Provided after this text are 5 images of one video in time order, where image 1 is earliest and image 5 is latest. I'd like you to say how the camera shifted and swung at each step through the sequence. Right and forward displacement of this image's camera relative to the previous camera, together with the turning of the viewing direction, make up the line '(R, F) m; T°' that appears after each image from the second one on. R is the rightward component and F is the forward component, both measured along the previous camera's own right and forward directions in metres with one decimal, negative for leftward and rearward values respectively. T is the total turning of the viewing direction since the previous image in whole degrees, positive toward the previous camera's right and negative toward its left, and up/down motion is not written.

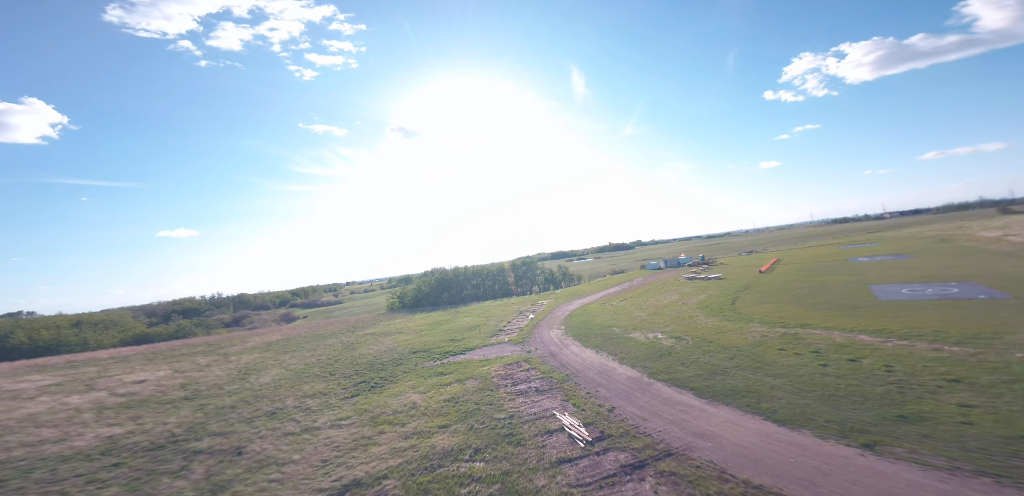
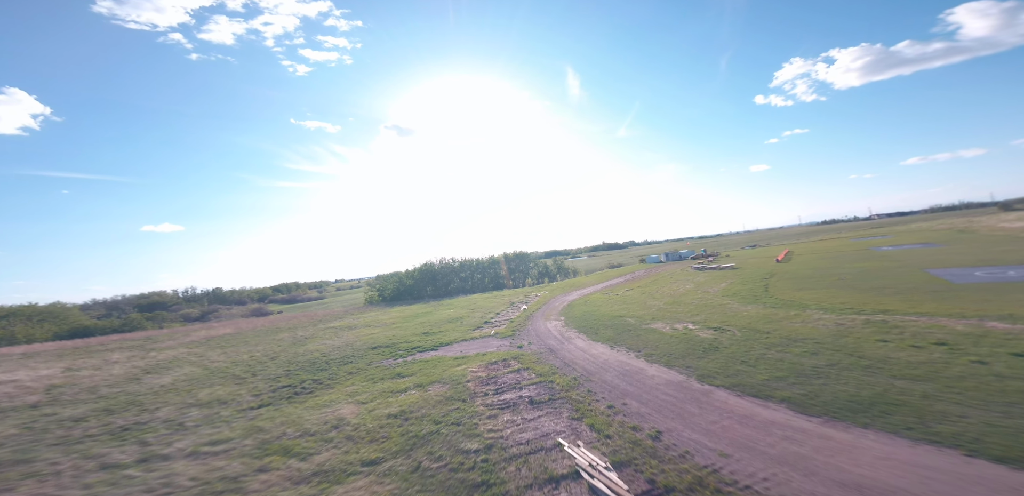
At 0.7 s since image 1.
(+0.6, +9.5) m; +1°
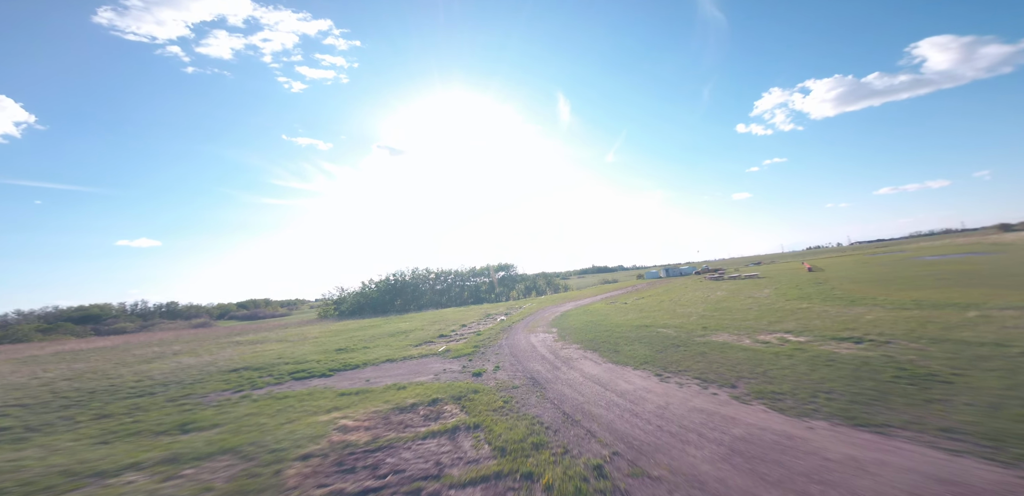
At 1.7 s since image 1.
(+1.7, +14.2) m; +2°
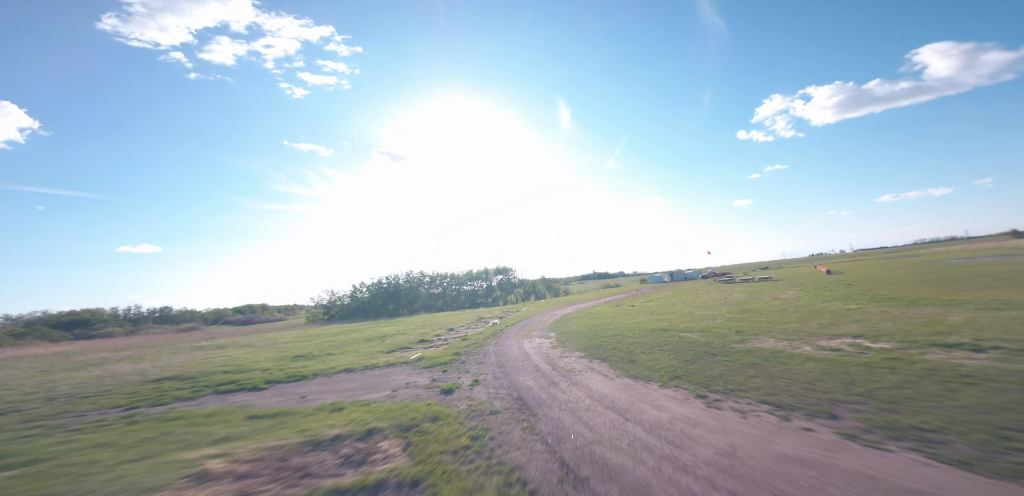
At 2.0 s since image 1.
(+0.6, +4.2) m; 0°
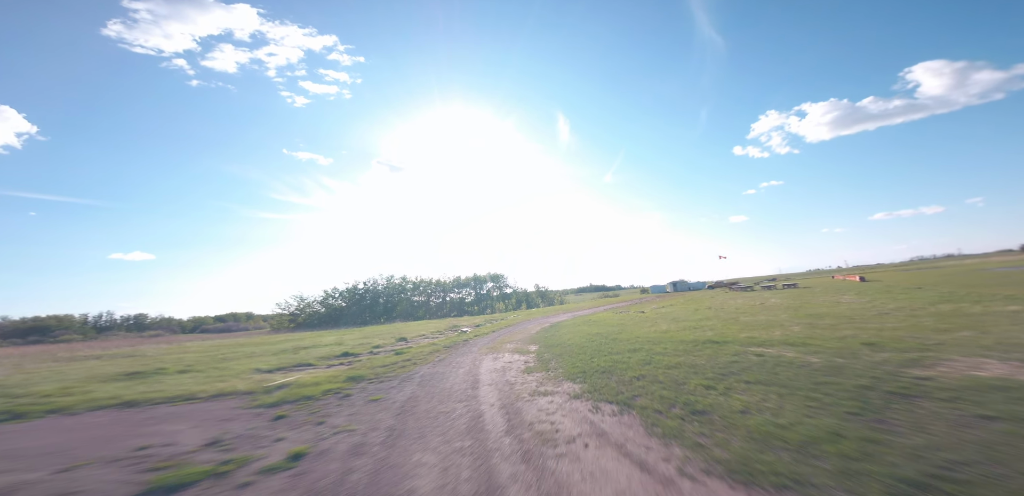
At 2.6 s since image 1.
(+1.6, +8.3) m; 0°
